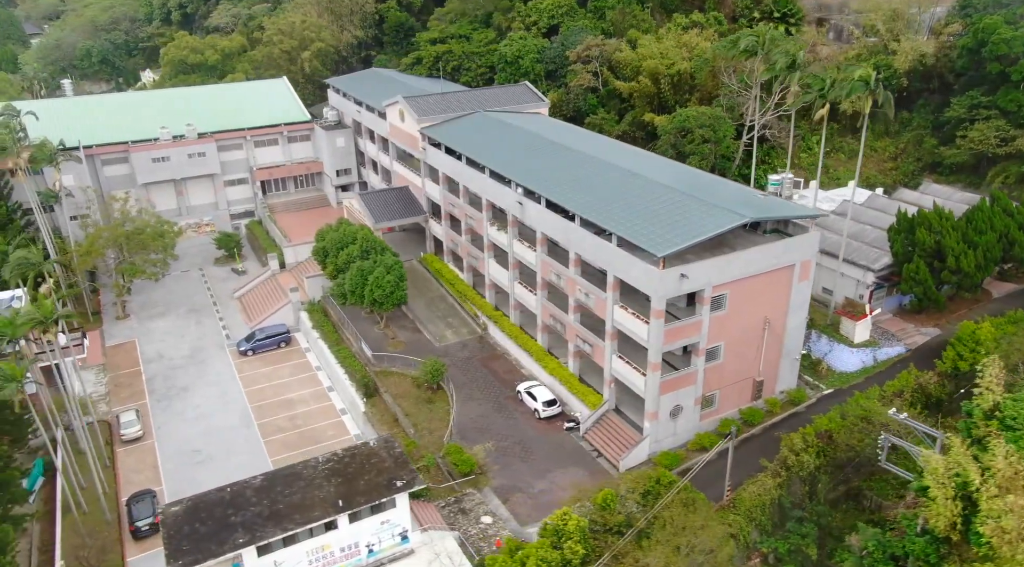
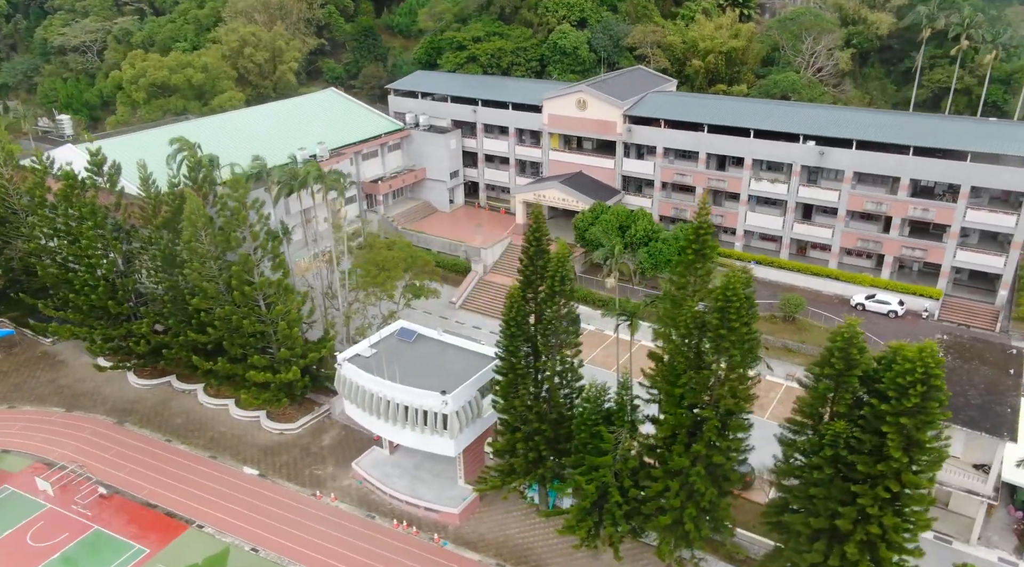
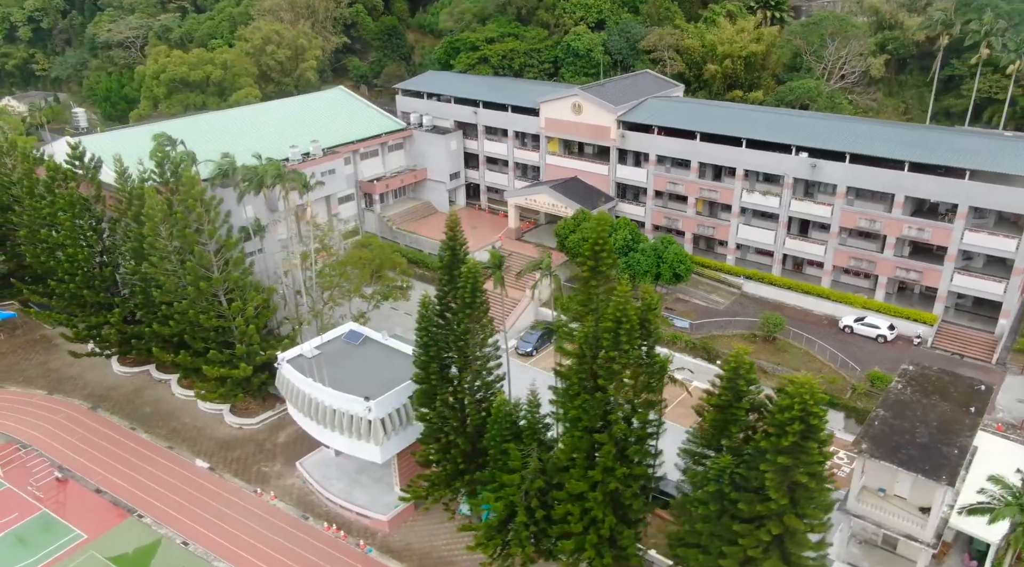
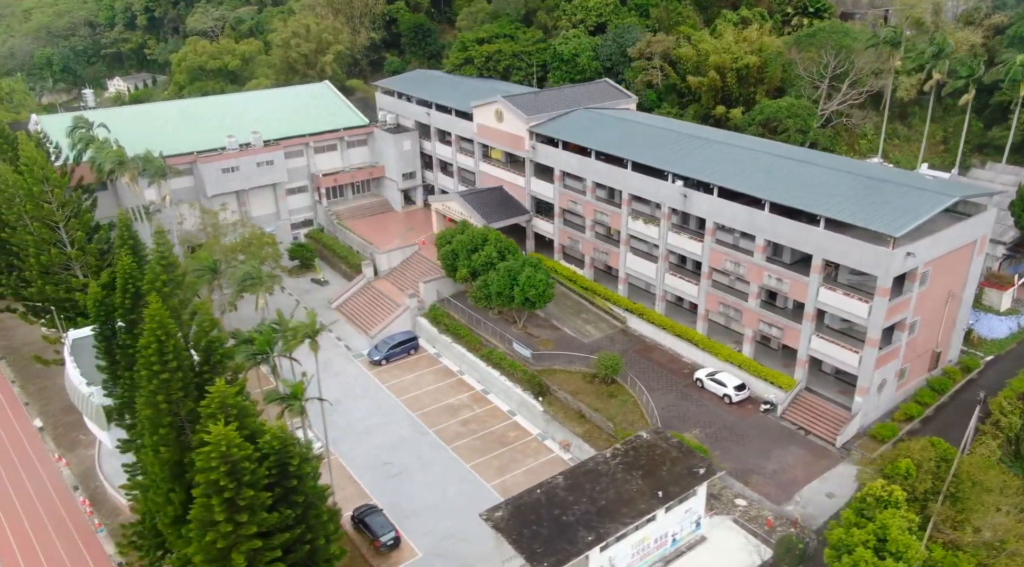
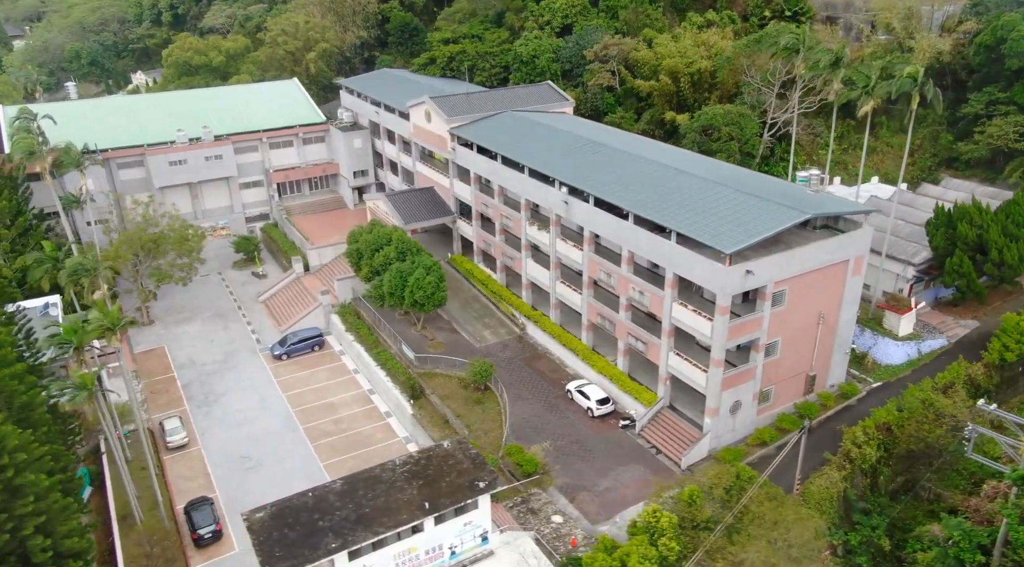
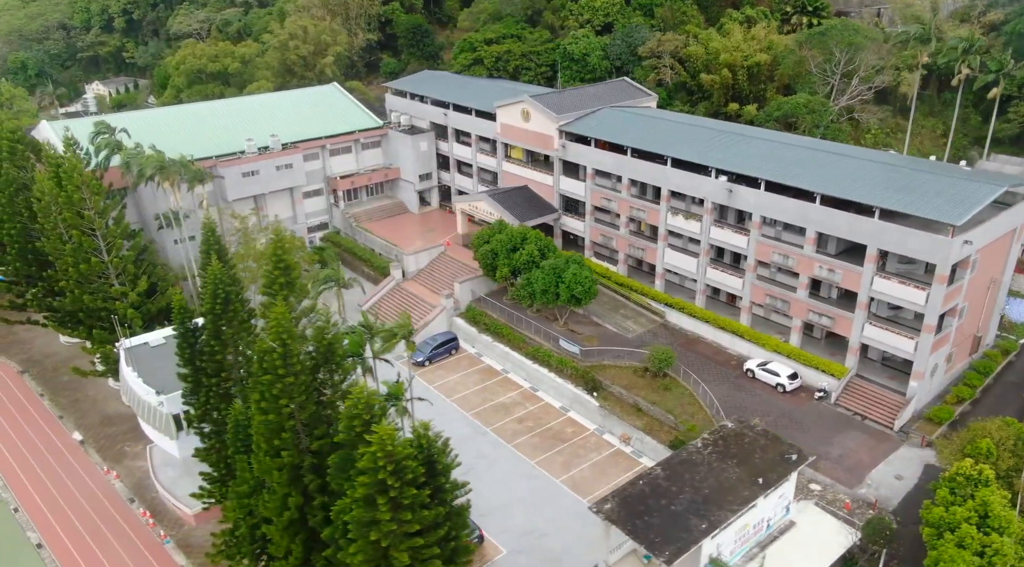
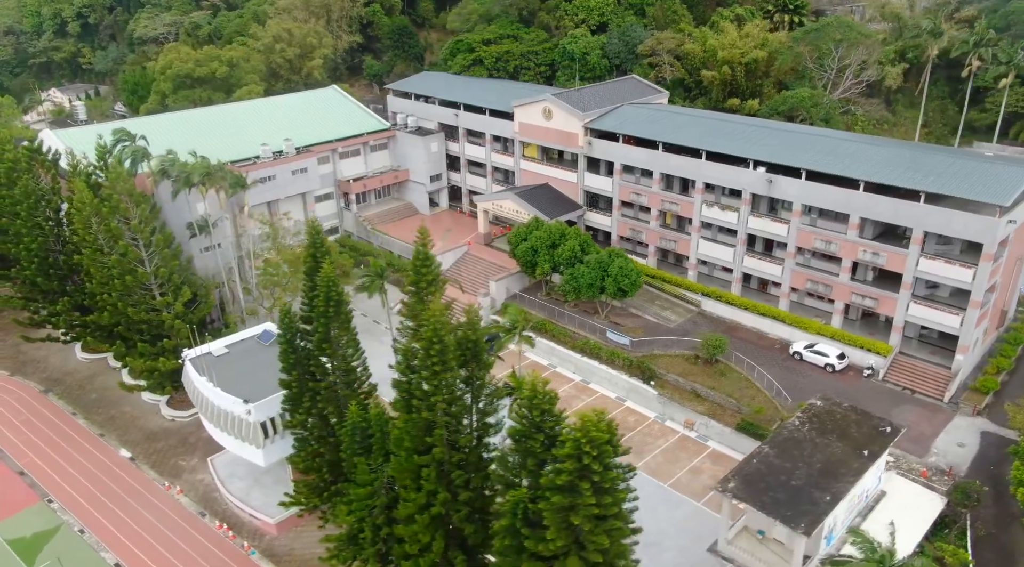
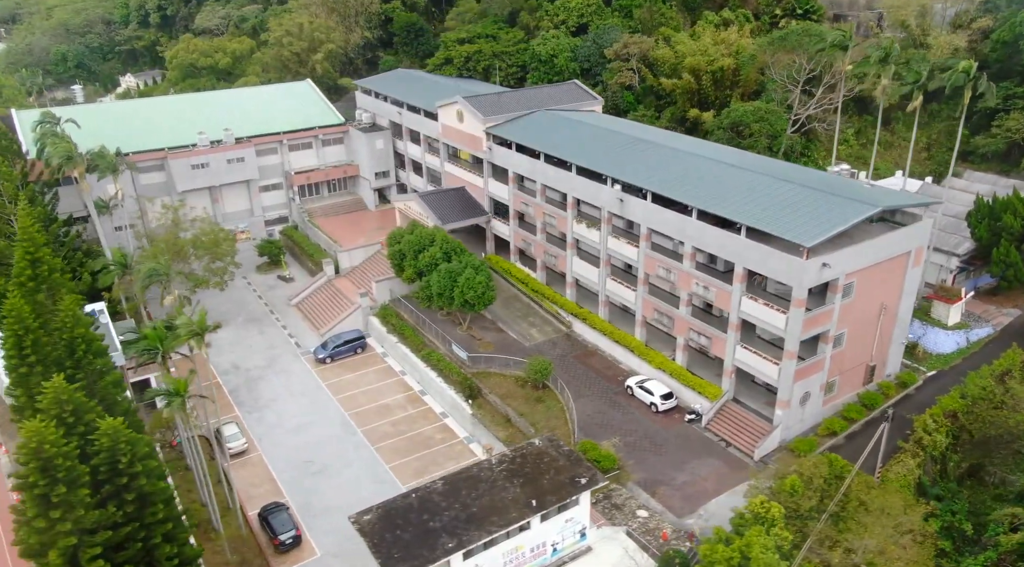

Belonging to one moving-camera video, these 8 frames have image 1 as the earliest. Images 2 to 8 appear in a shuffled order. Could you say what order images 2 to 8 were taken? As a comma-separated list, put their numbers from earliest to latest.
5, 8, 4, 6, 7, 3, 2
